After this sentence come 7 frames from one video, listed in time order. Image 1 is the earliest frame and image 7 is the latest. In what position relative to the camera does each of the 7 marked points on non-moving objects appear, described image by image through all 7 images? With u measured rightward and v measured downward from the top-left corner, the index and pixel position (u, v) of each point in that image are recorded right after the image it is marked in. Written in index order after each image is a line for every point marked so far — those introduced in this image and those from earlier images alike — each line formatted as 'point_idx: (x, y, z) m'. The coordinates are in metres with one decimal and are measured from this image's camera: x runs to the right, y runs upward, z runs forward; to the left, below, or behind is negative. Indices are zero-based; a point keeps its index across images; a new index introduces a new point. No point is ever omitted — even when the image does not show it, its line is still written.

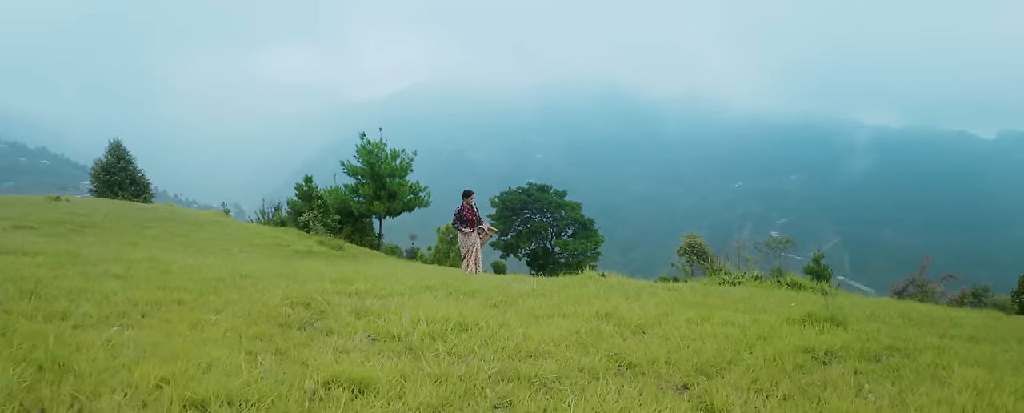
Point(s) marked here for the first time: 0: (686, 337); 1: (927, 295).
0: (+1.0, -0.8, +3.2) m
1: (+12.2, -2.6, +16.1) m
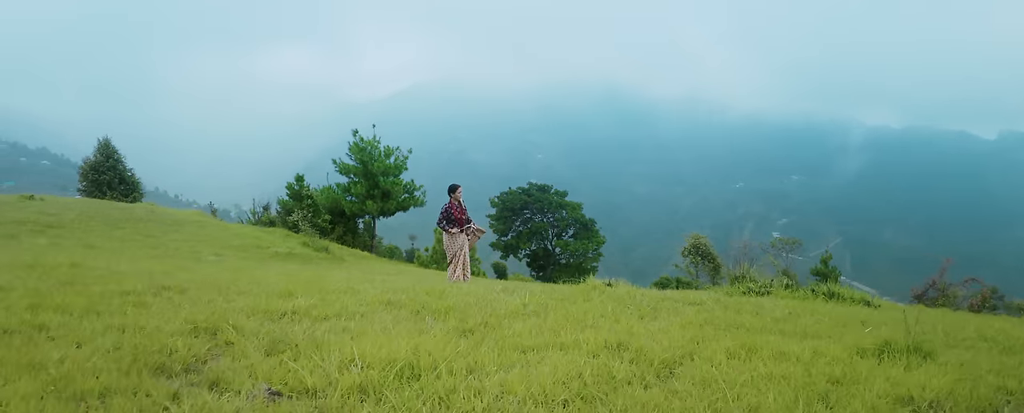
0: (+0.9, -0.8, +2.4) m
1: (+12.1, -2.6, +15.3) m
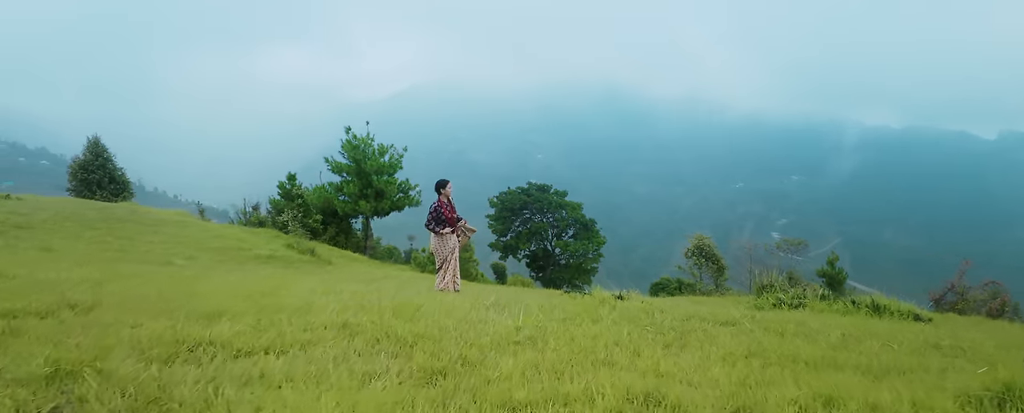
0: (+0.9, -0.7, +1.6) m
1: (+12.0, -2.6, +14.5) m
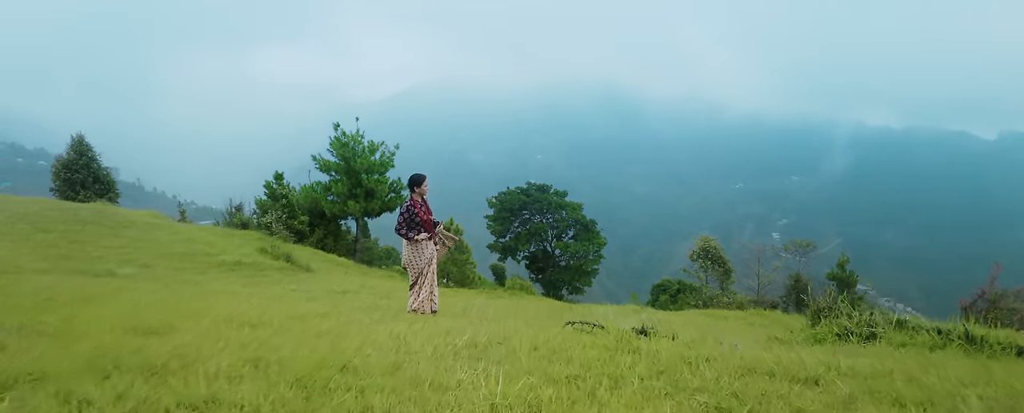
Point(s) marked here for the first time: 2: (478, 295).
0: (+0.8, -0.8, +0.6) m
1: (+11.9, -2.6, +13.5) m
2: (-1.1, -2.6, +15.9) m
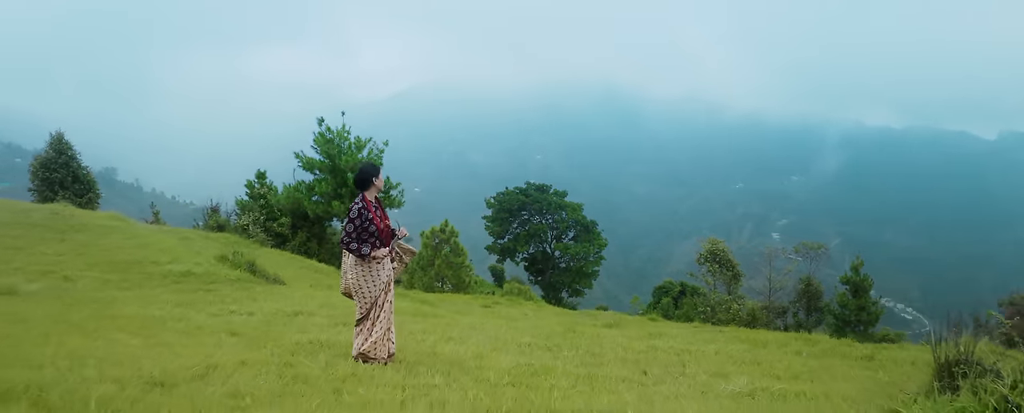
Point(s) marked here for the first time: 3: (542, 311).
0: (+0.7, -0.8, -0.7) m
1: (+11.8, -2.6, +12.2) m
2: (-1.2, -2.7, +14.6) m
3: (+0.9, -3.5, +18.4) m
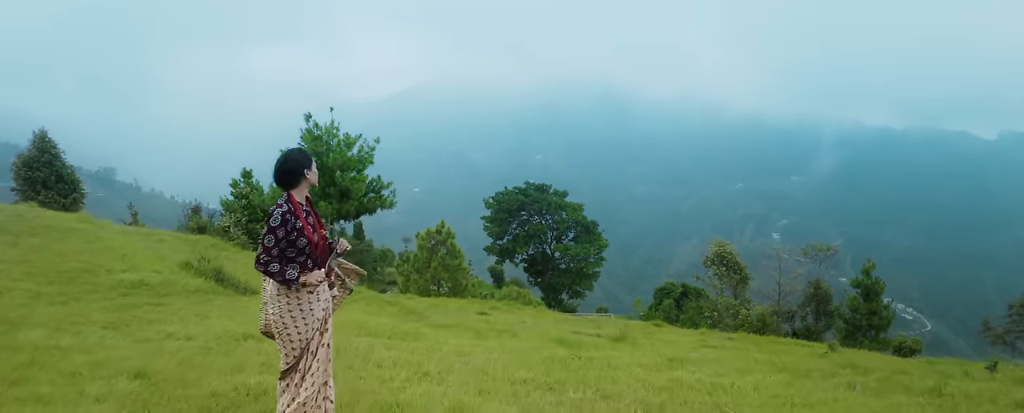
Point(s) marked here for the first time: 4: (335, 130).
0: (+0.7, -0.8, -1.7) m
1: (+11.8, -2.6, +11.3) m
2: (-1.3, -2.7, +13.7) m
3: (+0.9, -3.5, +17.4) m
4: (-6.3, +2.7, +19.8) m
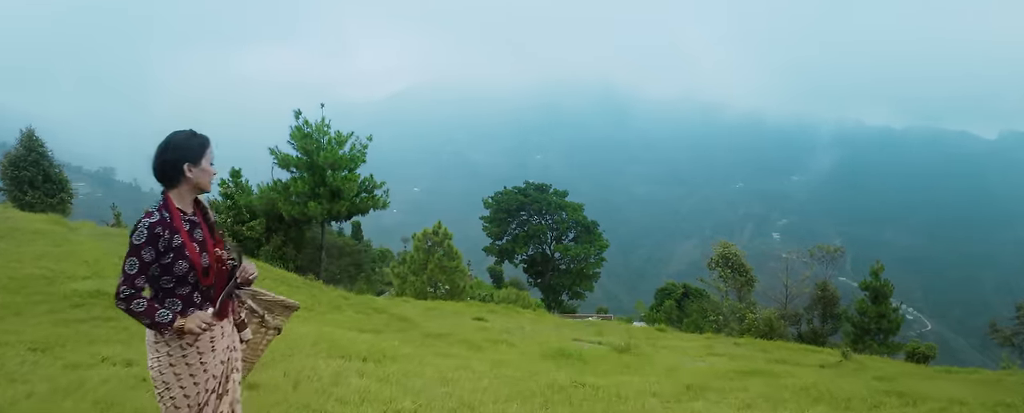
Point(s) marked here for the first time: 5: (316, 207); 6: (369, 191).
0: (+0.6, -0.8, -2.3) m
1: (+11.7, -2.6, +10.6) m
2: (-1.3, -2.7, +13.0) m
3: (+0.8, -3.5, +16.7) m
4: (-6.3, +2.7, +19.1) m
5: (-6.4, 0.0, +18.6) m
6: (-5.0, +0.5, +19.9) m
